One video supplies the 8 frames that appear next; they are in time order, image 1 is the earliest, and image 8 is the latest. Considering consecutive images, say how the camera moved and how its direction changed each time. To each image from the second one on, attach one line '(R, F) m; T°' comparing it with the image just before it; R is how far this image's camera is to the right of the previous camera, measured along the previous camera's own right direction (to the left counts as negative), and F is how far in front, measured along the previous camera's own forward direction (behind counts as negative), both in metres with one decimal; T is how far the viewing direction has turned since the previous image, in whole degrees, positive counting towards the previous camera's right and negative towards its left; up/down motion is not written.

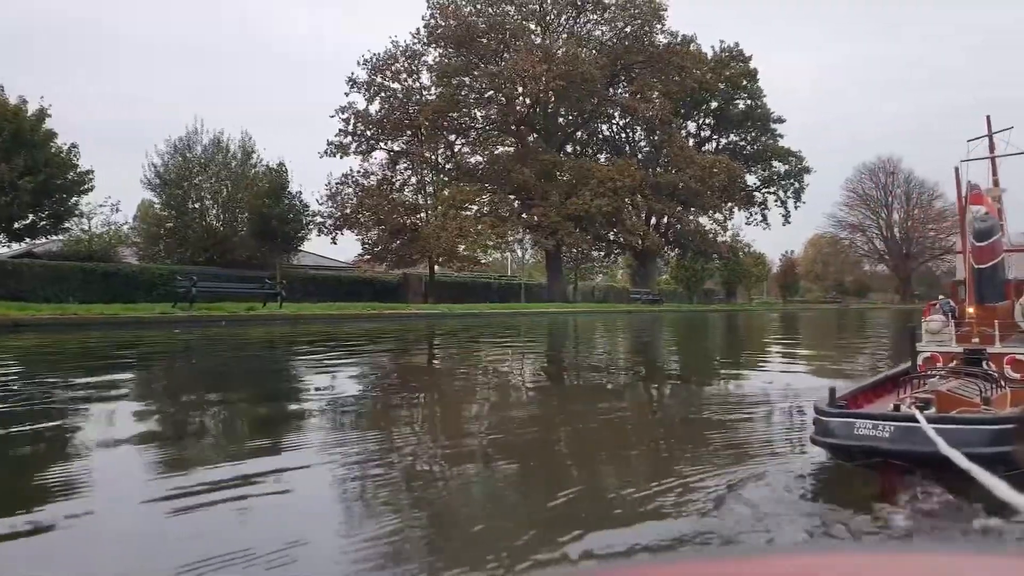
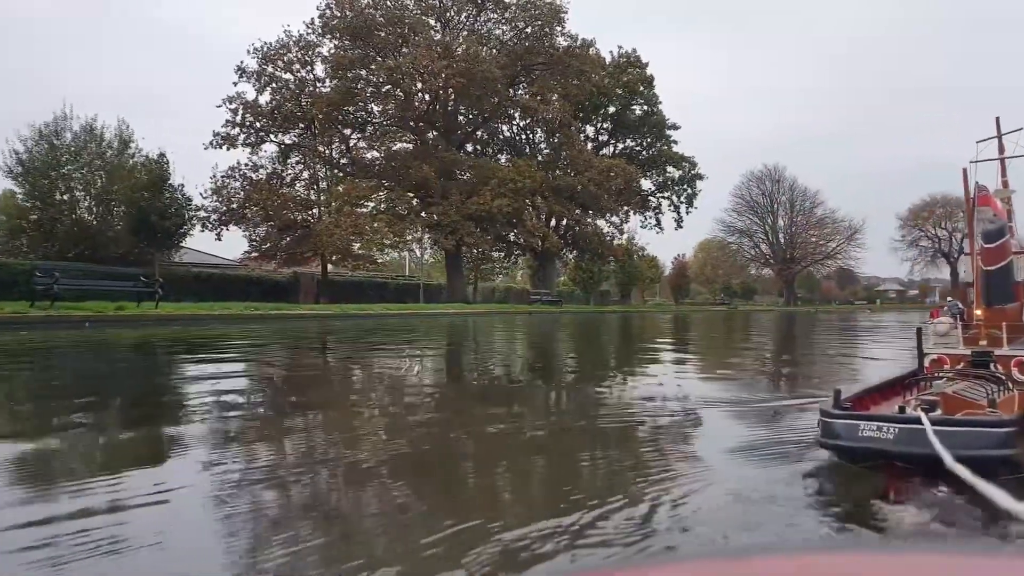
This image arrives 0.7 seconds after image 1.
(-0.1, +0.5) m; +8°
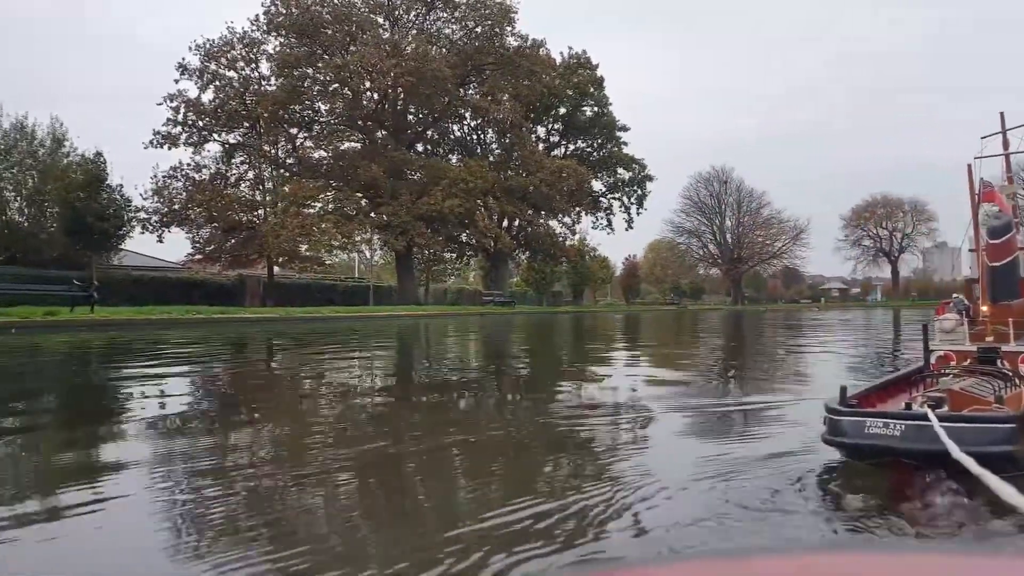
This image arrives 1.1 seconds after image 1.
(-0.1, +0.2) m; +4°
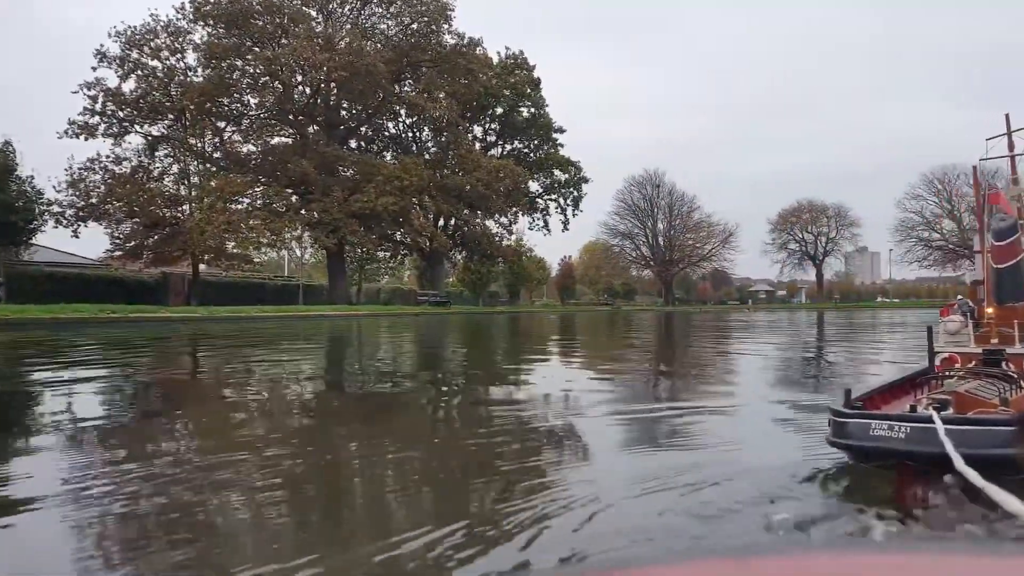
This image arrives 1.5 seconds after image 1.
(-0.1, +0.2) m; +5°
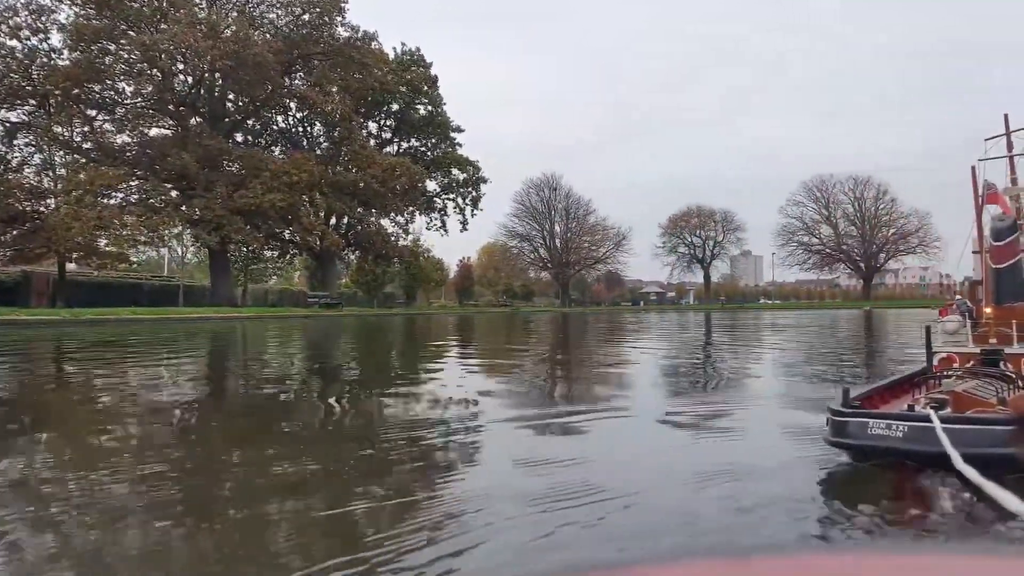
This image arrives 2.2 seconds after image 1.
(-0.1, +0.4) m; +8°
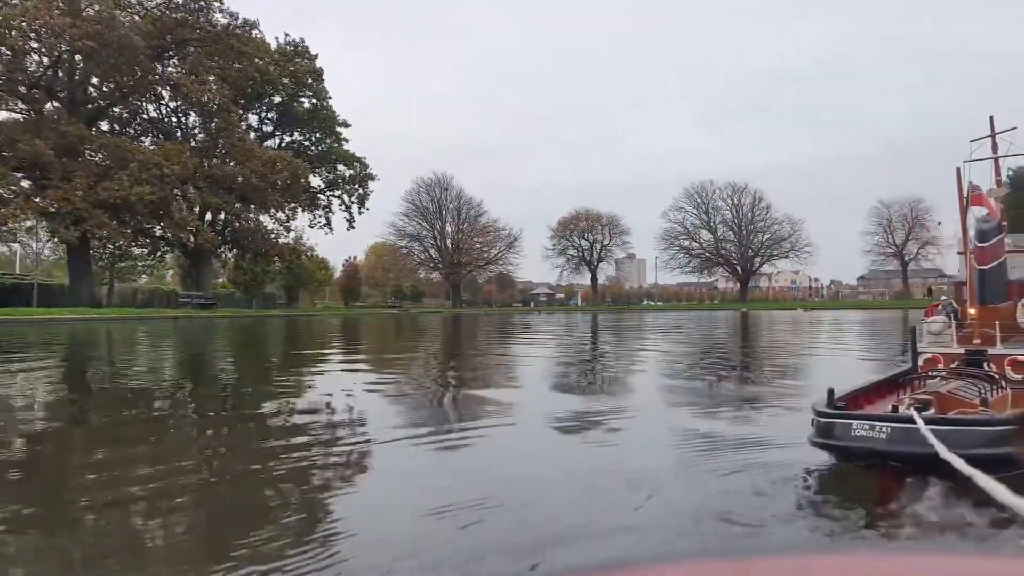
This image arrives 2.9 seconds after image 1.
(0.0, +0.4) m; +8°
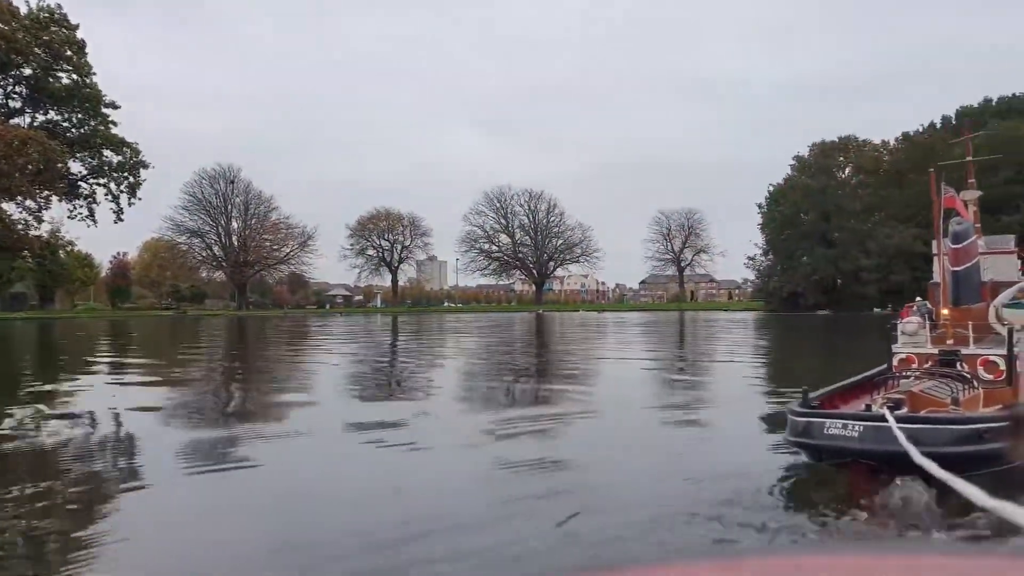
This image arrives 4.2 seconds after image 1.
(-0.1, +0.4) m; +15°
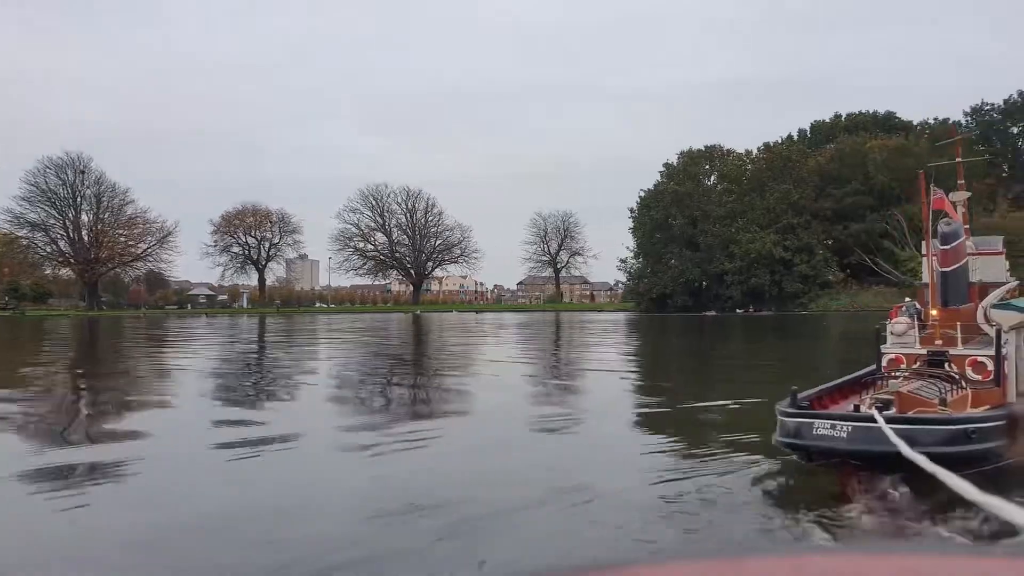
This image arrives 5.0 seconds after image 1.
(-0.1, +0.2) m; +9°
